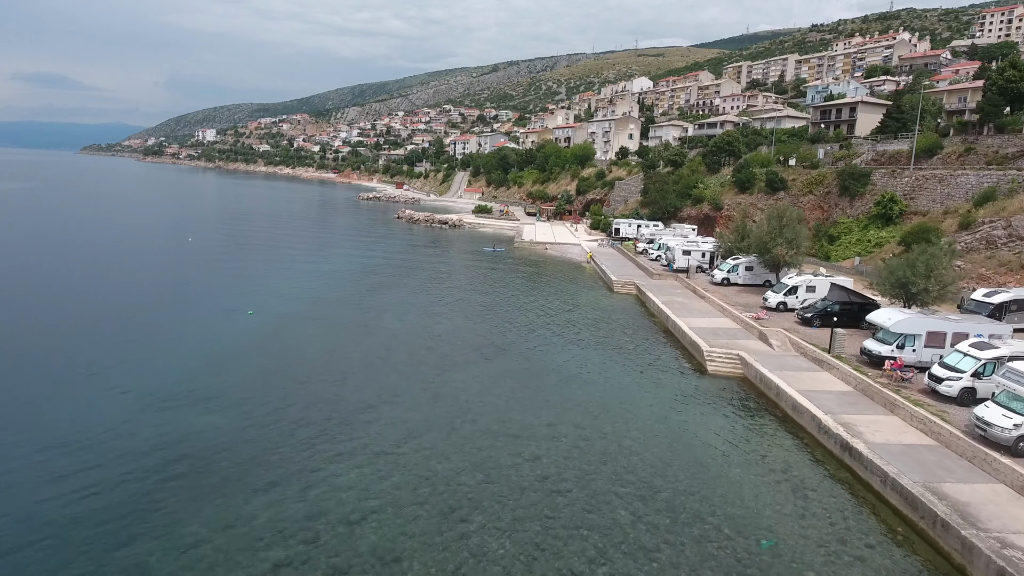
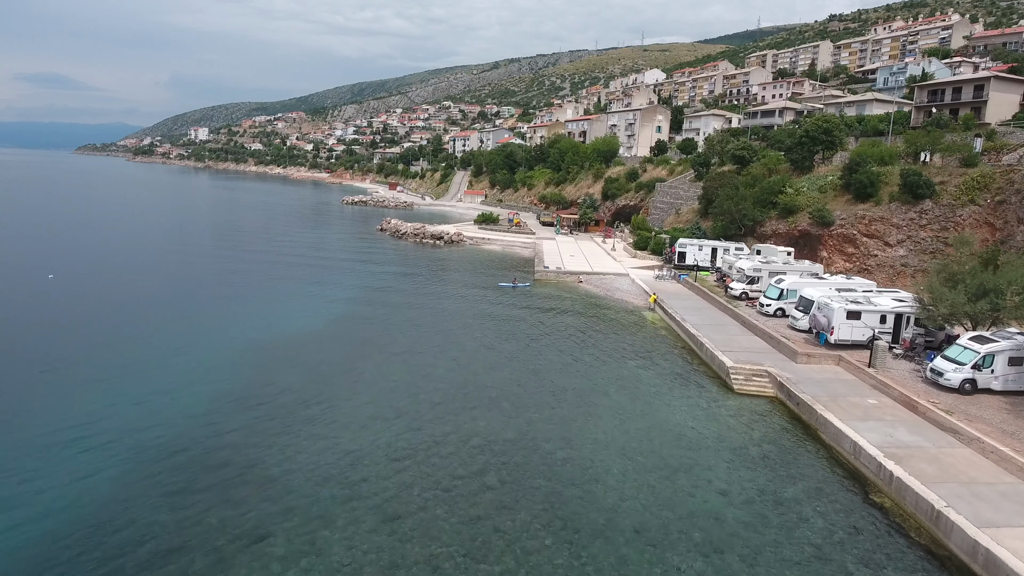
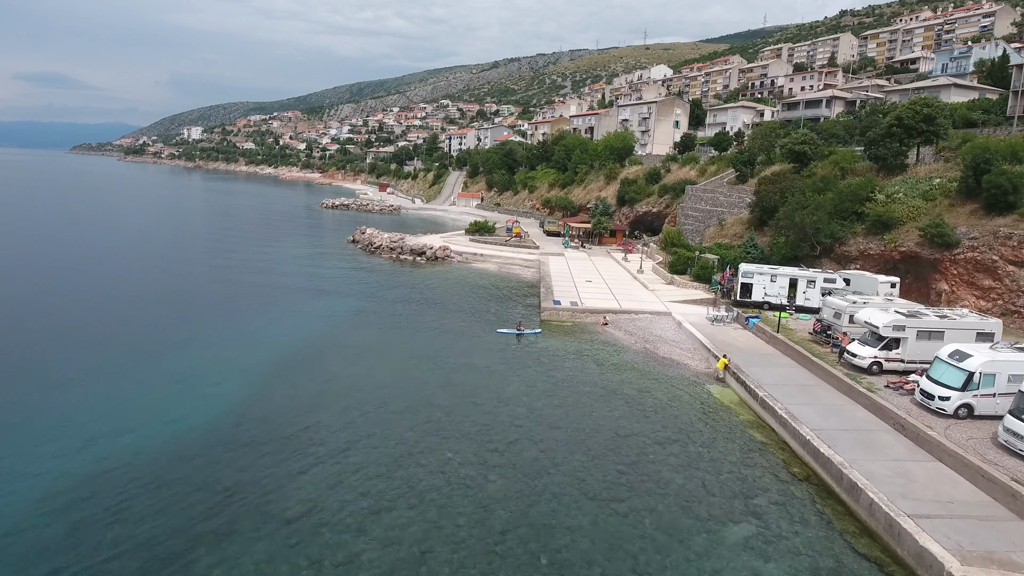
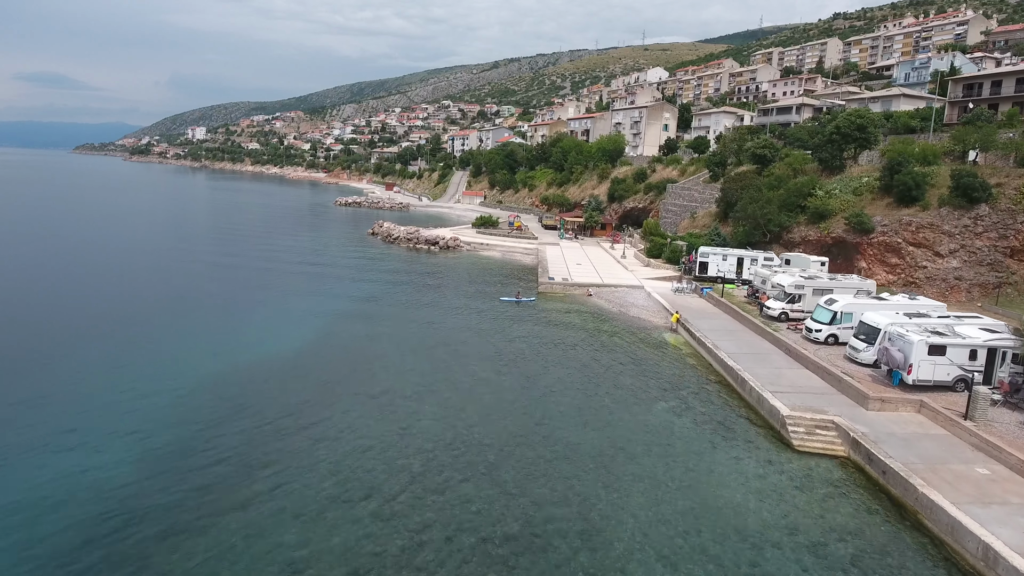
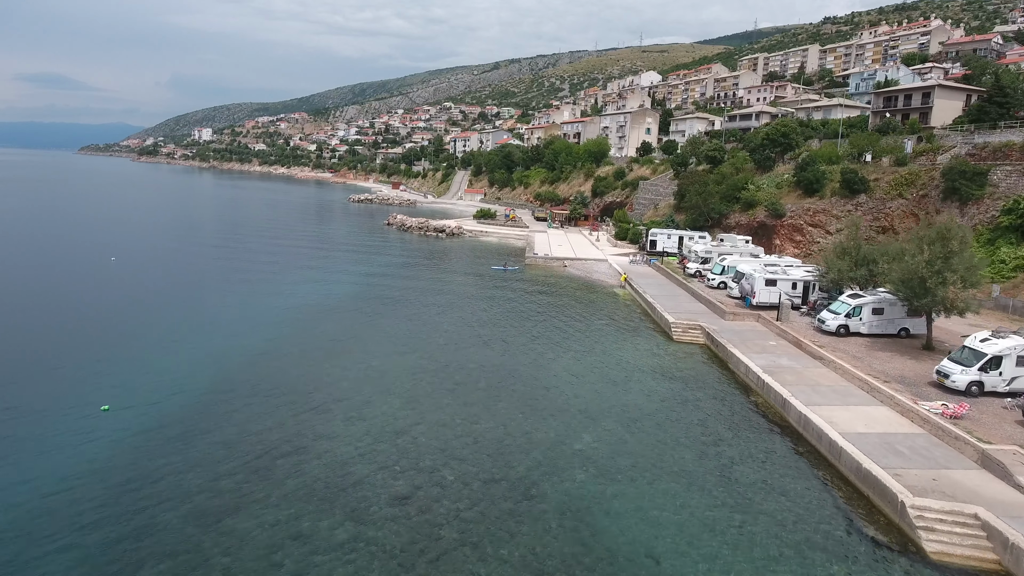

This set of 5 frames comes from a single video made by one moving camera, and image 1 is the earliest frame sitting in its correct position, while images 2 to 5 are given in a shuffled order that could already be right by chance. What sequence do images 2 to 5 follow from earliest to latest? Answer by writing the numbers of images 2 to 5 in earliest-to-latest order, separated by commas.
5, 2, 4, 3
